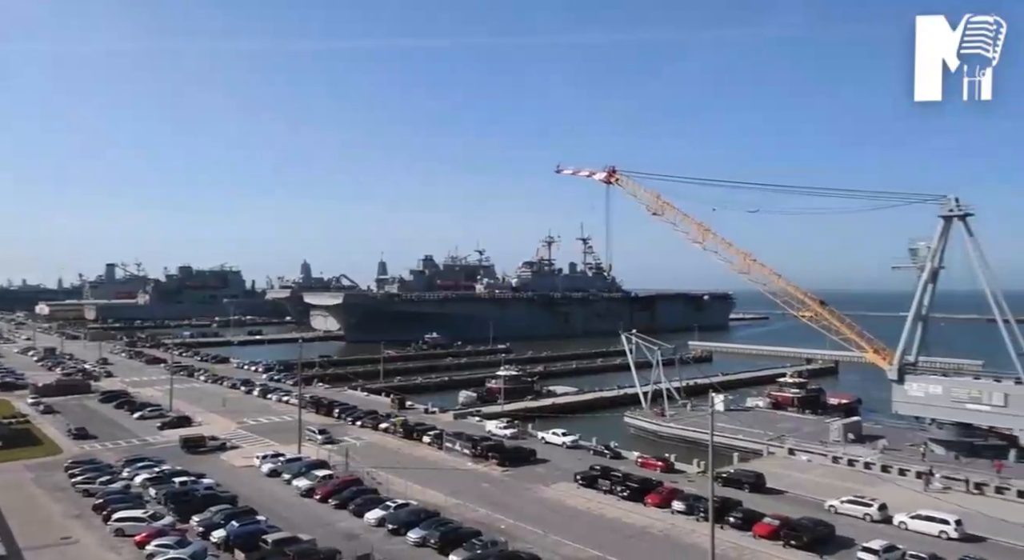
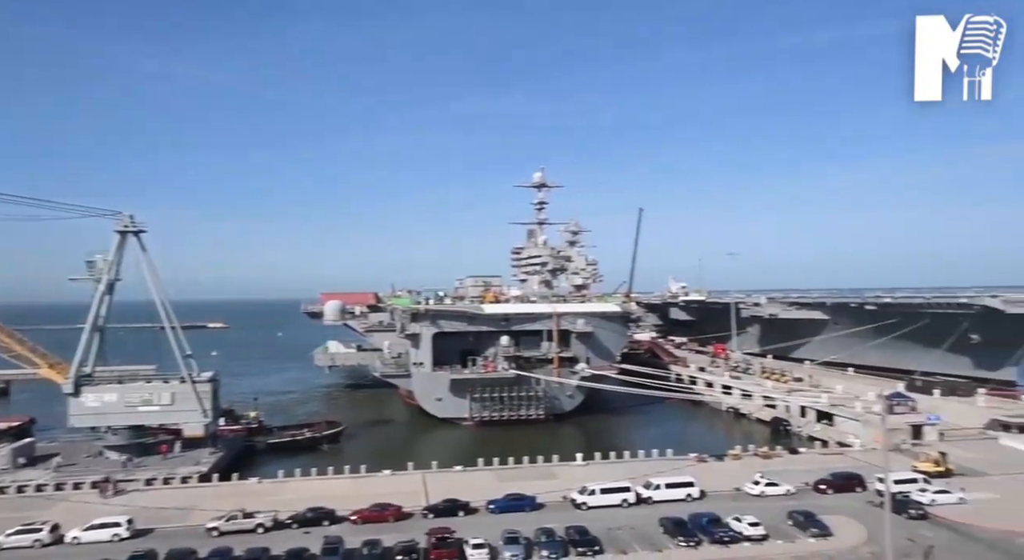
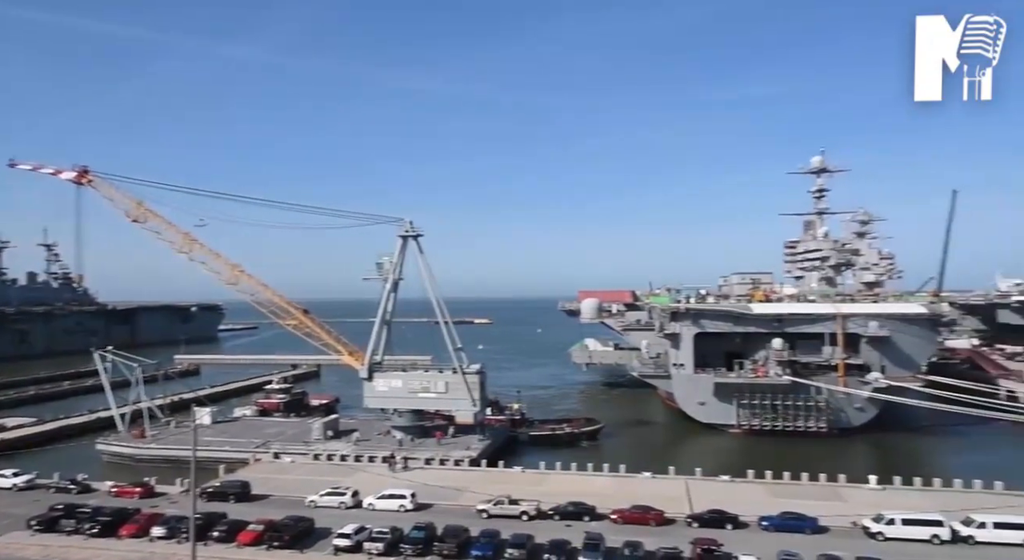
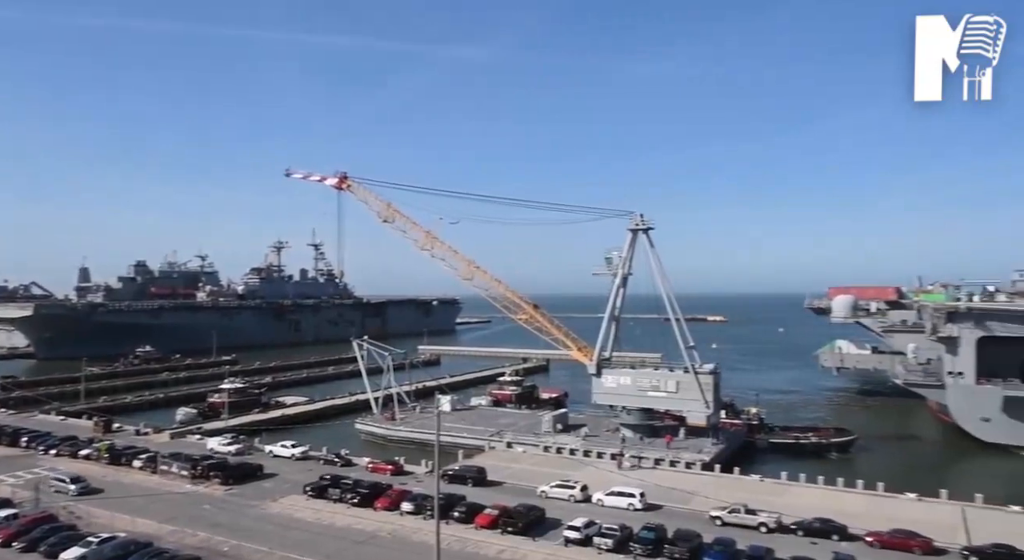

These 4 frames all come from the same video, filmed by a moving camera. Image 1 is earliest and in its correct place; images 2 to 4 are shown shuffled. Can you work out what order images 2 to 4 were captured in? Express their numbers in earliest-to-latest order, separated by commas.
4, 3, 2
